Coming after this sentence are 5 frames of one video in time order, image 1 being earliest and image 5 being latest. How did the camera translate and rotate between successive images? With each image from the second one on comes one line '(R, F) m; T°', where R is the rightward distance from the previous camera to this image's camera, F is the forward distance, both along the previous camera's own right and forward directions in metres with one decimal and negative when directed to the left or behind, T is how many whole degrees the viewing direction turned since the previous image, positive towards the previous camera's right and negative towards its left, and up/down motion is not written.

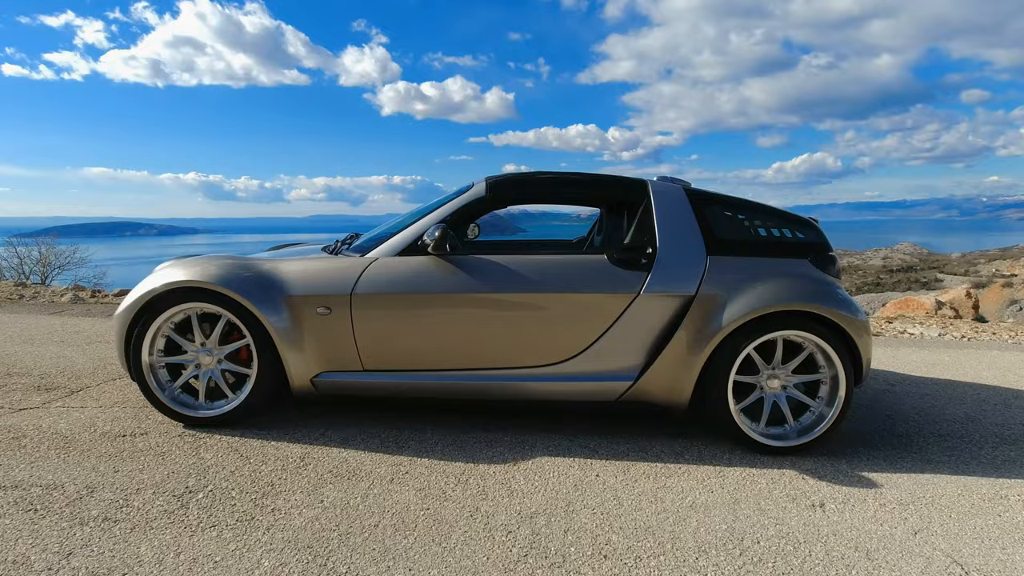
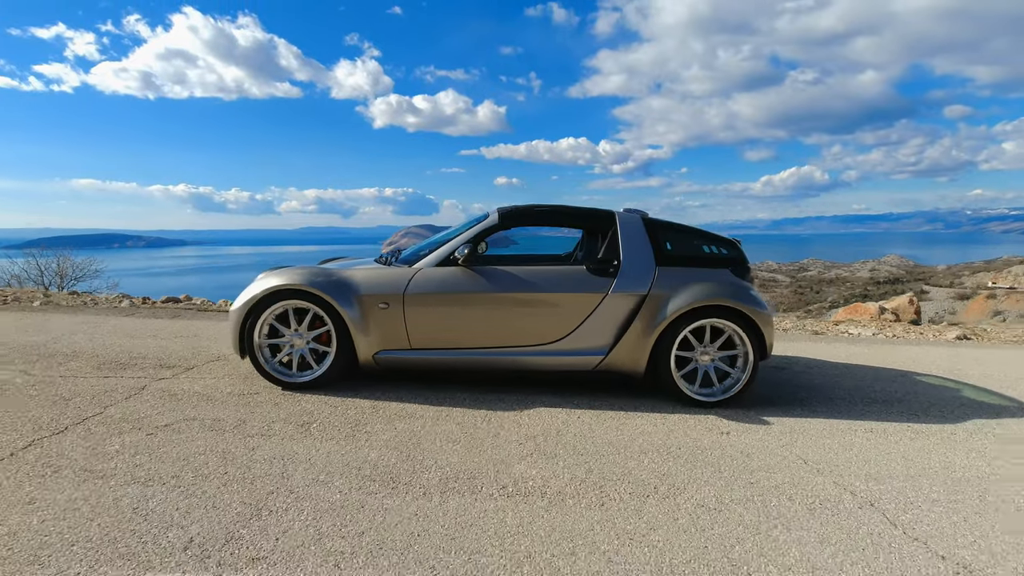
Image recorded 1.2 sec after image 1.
(-0.1, -1.1) m; +1°
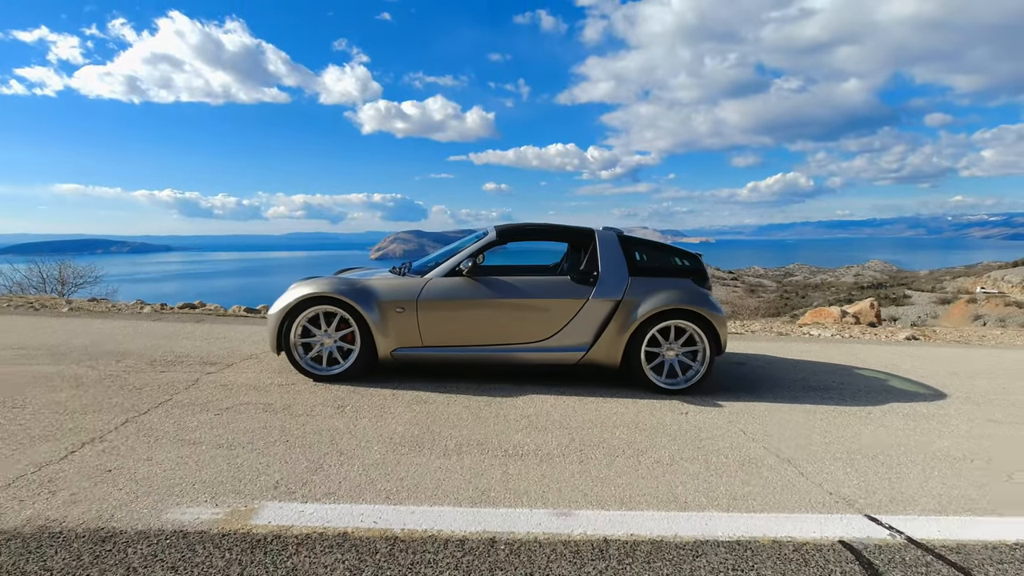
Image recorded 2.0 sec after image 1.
(-0.1, -0.7) m; +1°
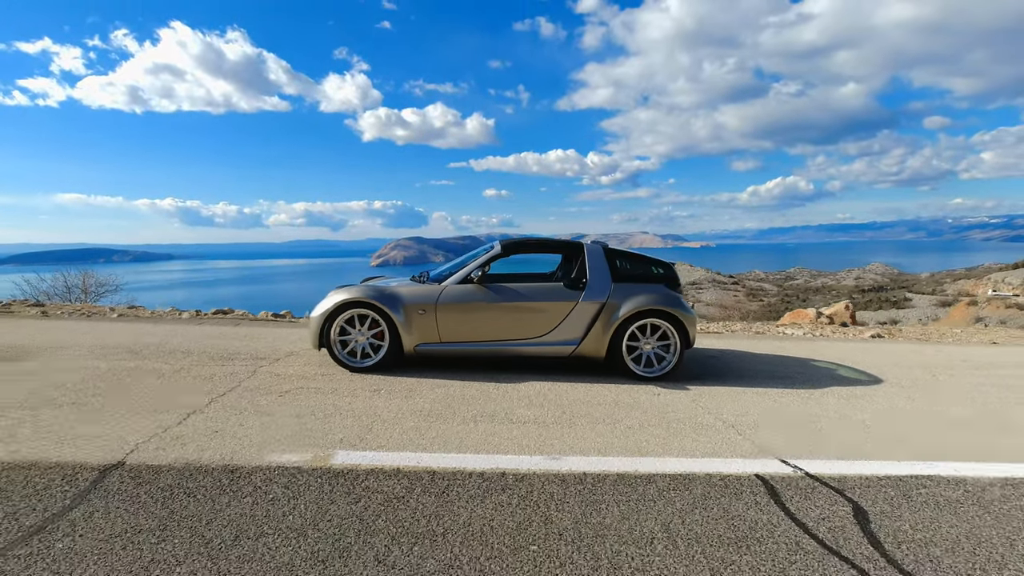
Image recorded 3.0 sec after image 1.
(0.0, -0.9) m; 0°
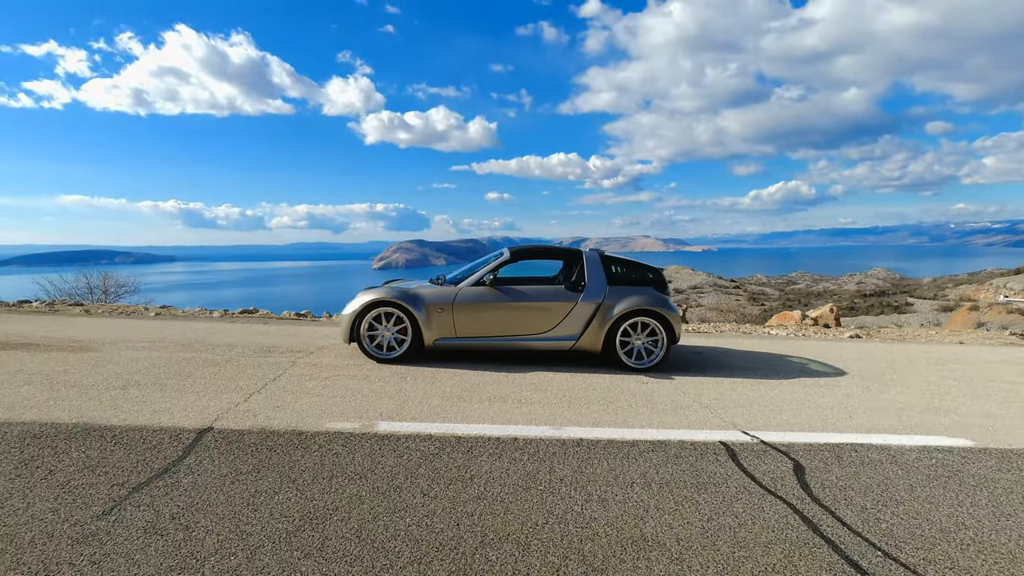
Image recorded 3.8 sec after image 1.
(-0.1, -0.8) m; 0°
